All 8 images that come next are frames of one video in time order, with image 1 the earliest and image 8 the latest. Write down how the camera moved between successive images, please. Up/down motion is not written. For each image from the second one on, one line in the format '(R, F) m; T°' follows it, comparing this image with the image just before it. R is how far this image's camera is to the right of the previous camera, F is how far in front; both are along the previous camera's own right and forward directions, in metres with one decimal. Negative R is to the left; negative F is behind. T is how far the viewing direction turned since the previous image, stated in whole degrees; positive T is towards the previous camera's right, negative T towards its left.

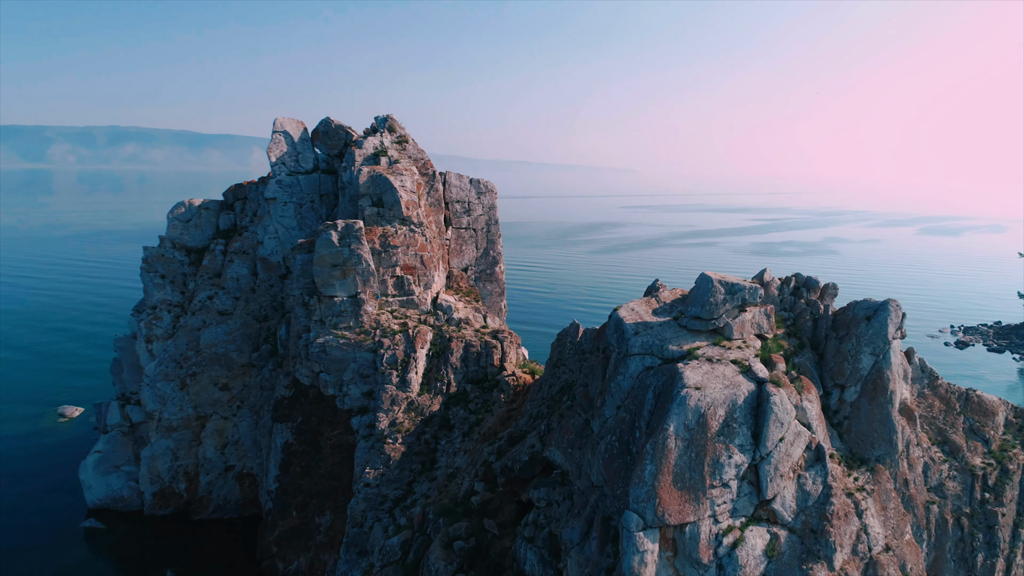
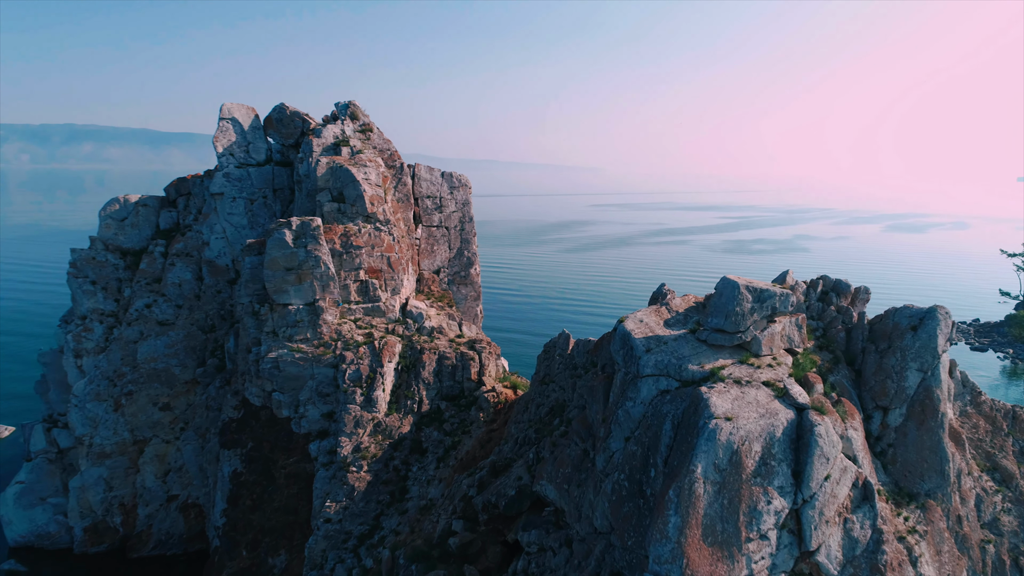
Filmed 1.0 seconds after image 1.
(-0.4, +2.8) m; +3°
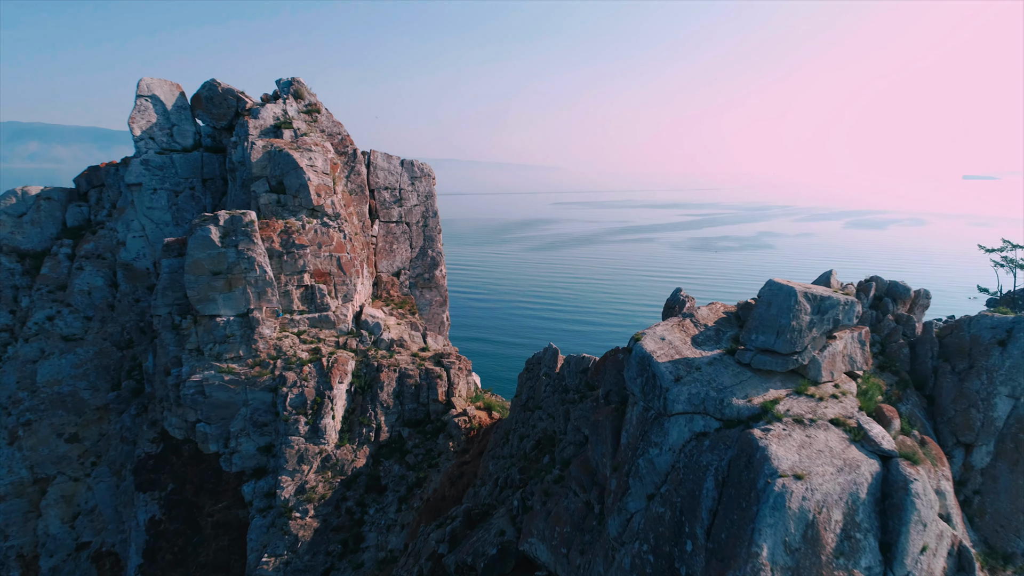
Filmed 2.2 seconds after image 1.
(-0.3, +3.4) m; +4°
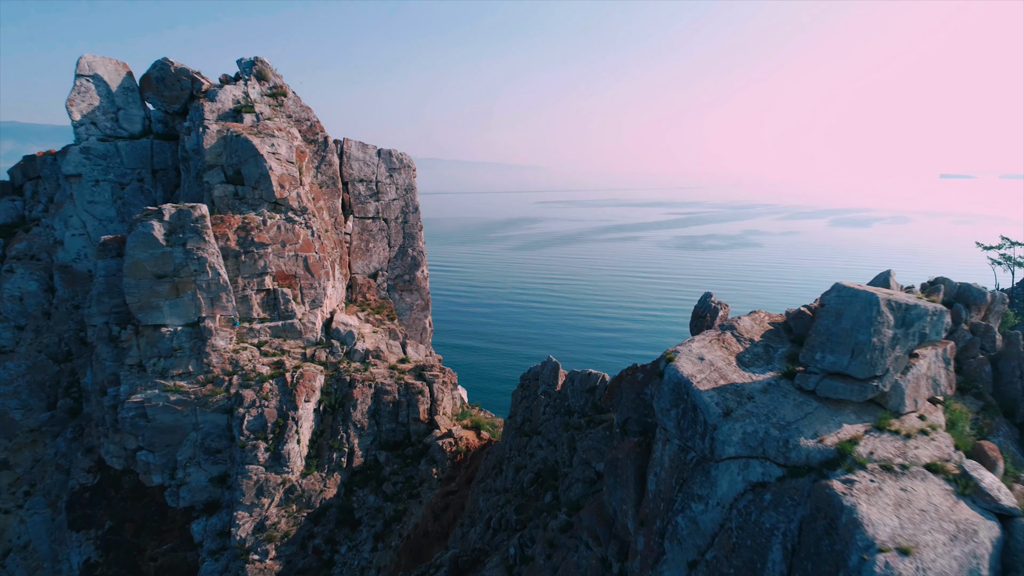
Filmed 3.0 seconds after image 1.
(-0.3, +2.3) m; +2°
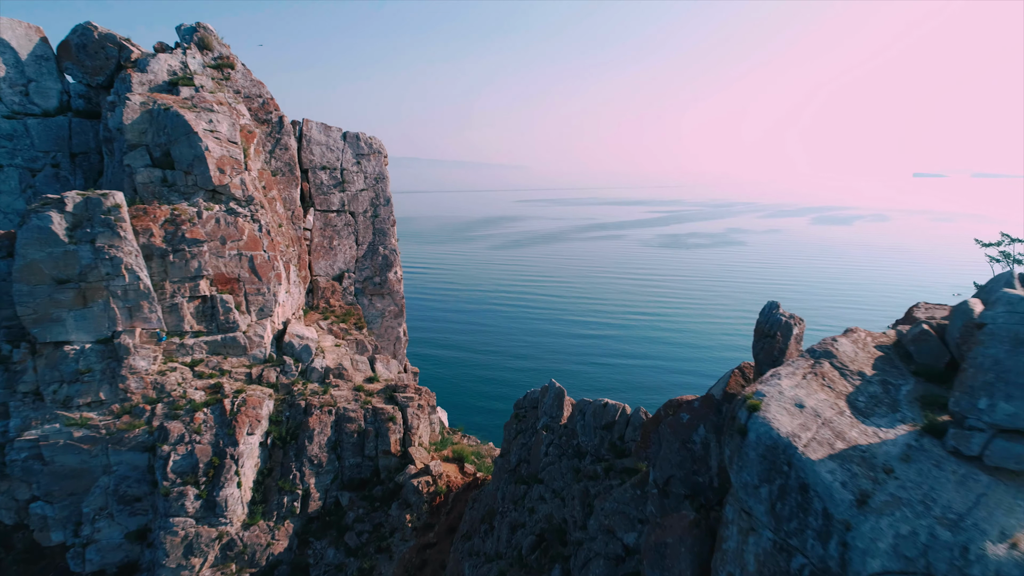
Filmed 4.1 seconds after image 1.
(-0.3, +3.0) m; +2°
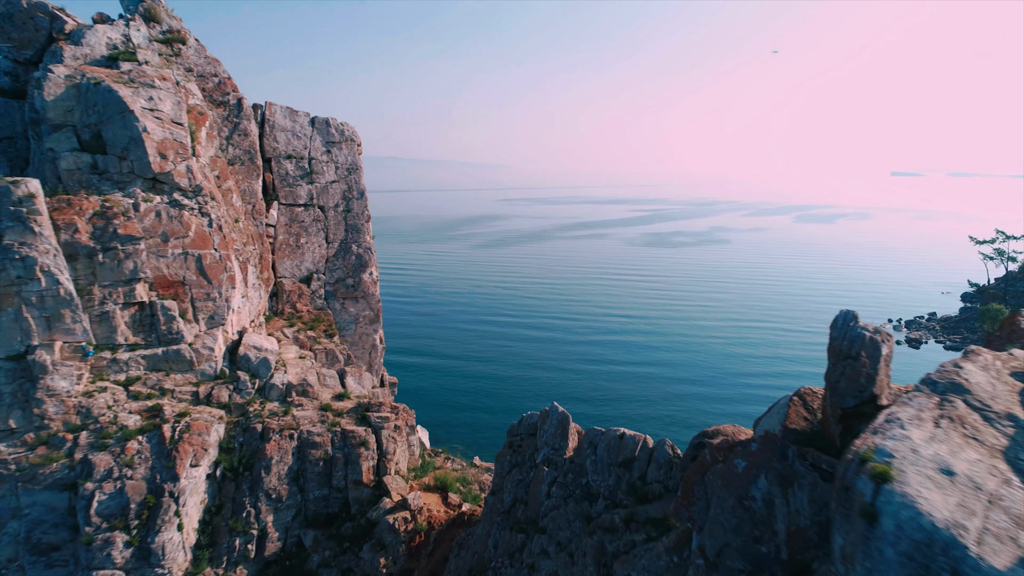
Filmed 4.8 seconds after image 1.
(-0.2, +2.0) m; +2°
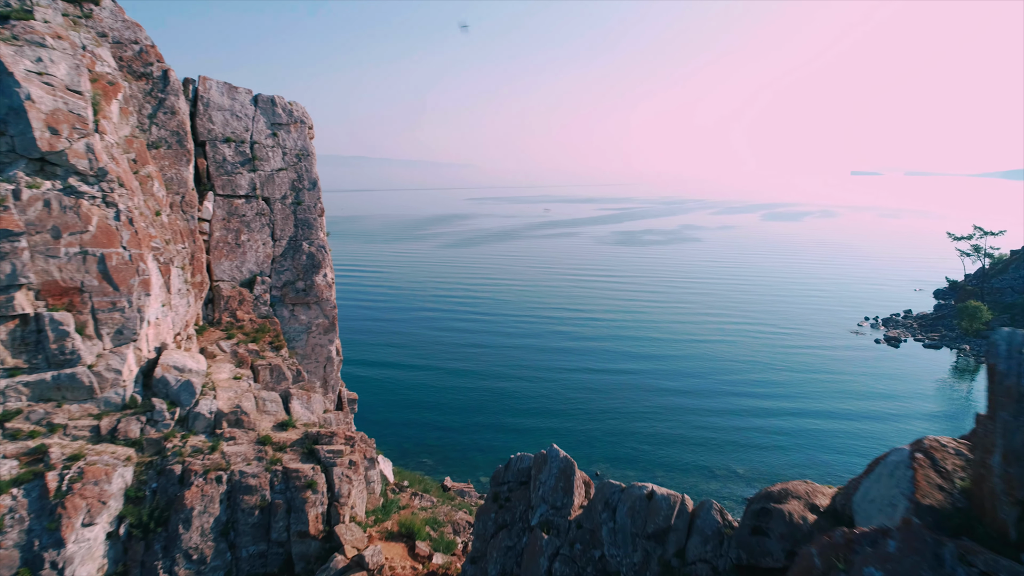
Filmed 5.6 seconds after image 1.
(-0.2, +2.2) m; +3°
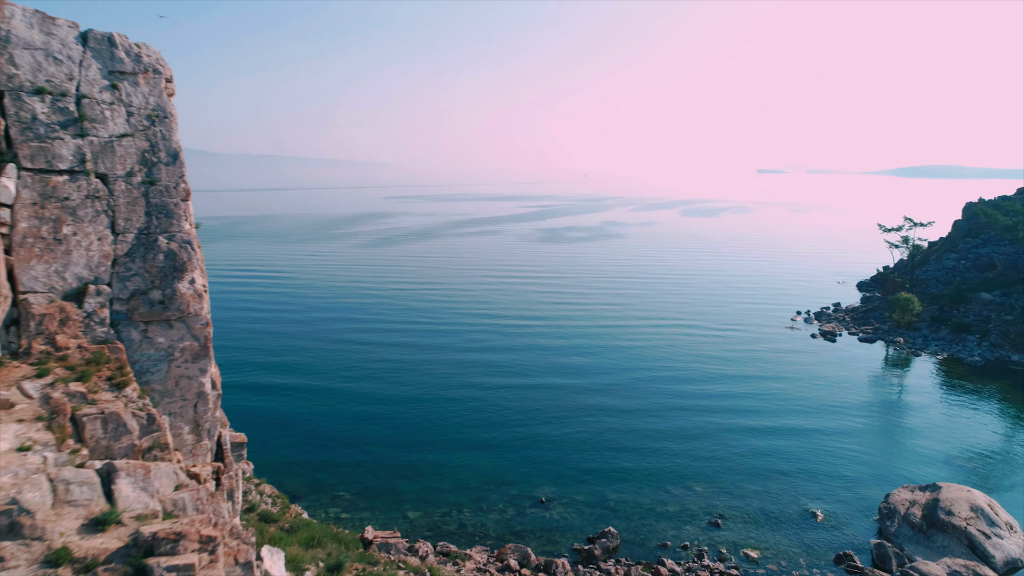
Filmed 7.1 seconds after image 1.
(-0.3, +3.5) m; +8°
